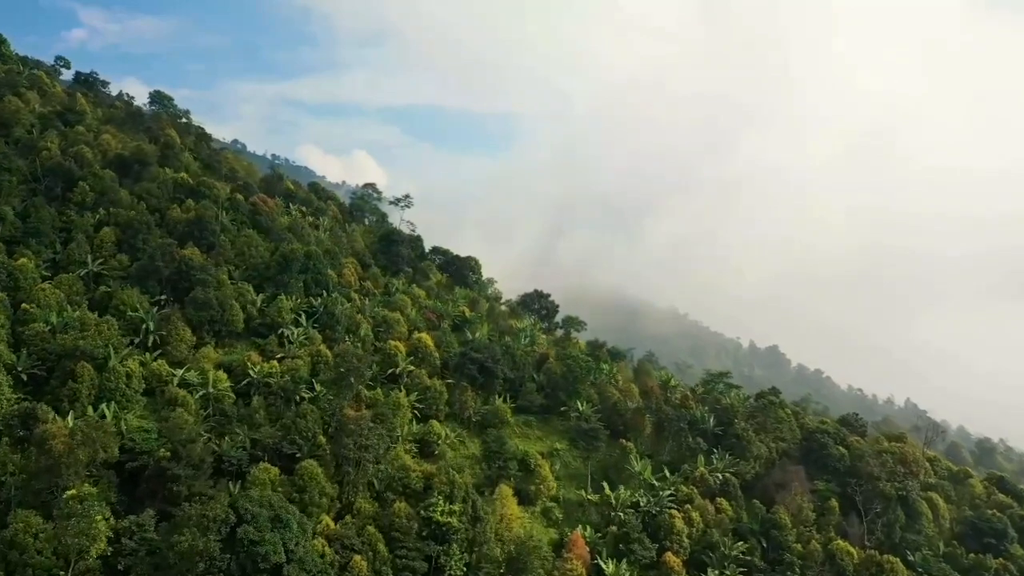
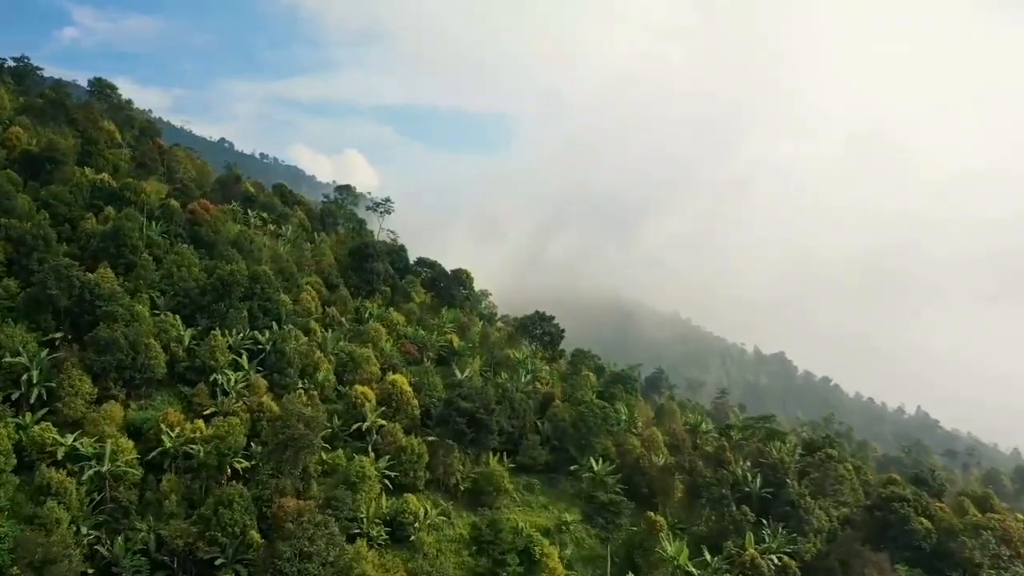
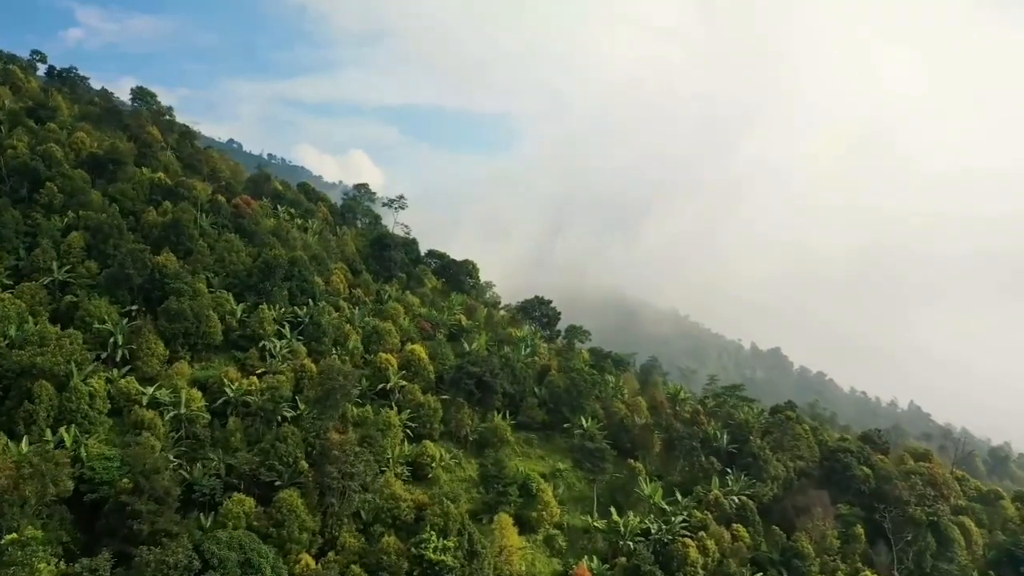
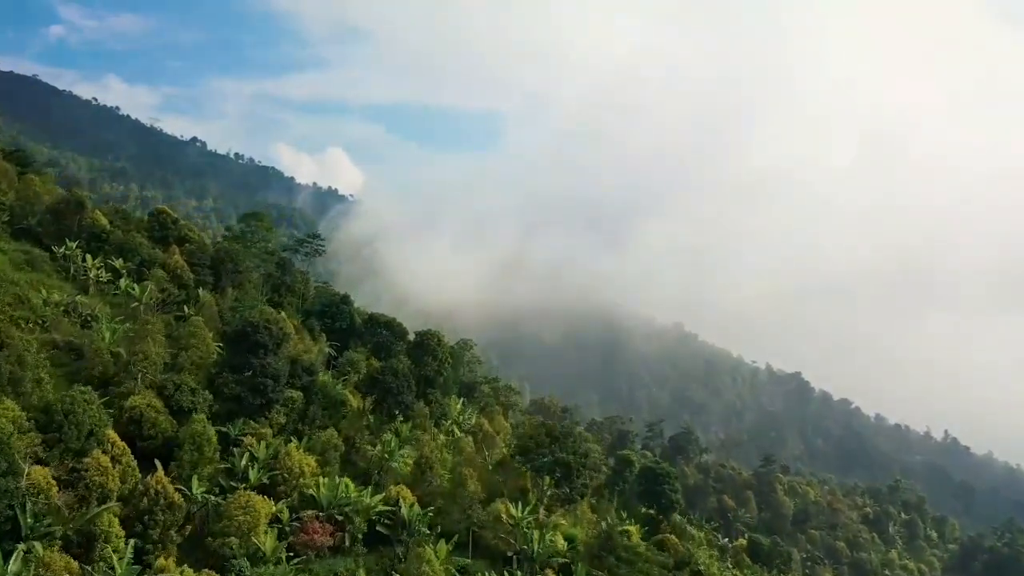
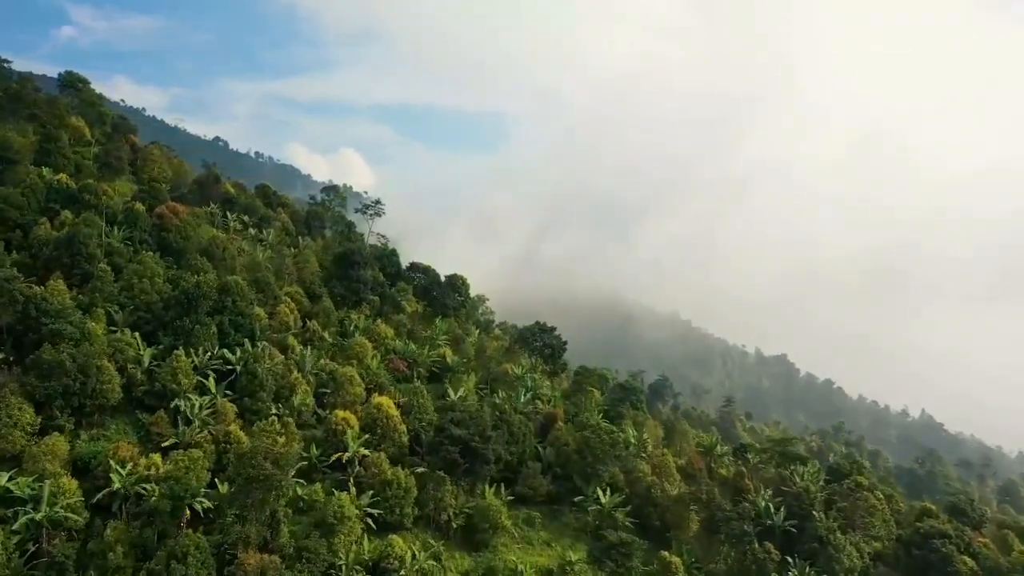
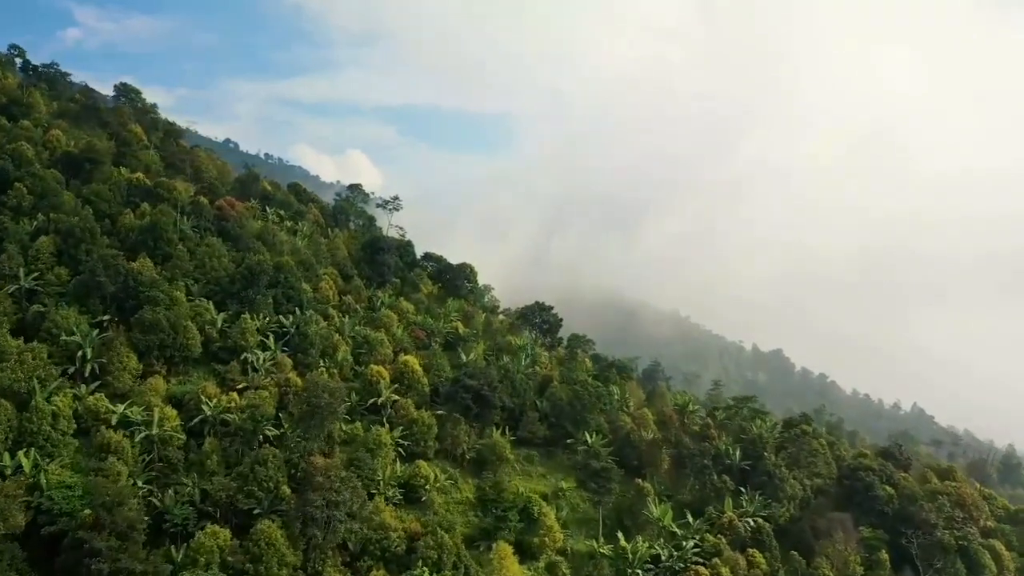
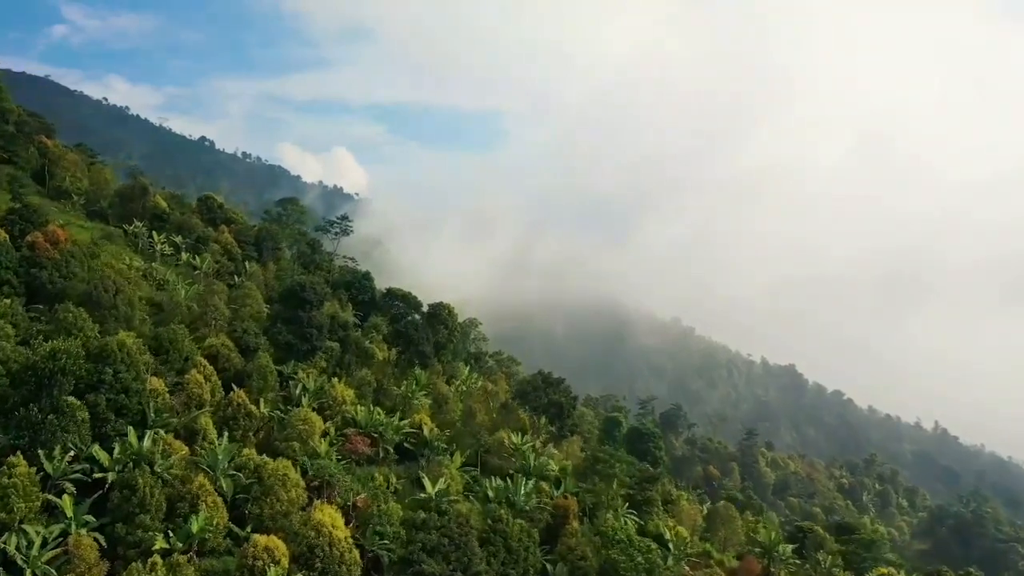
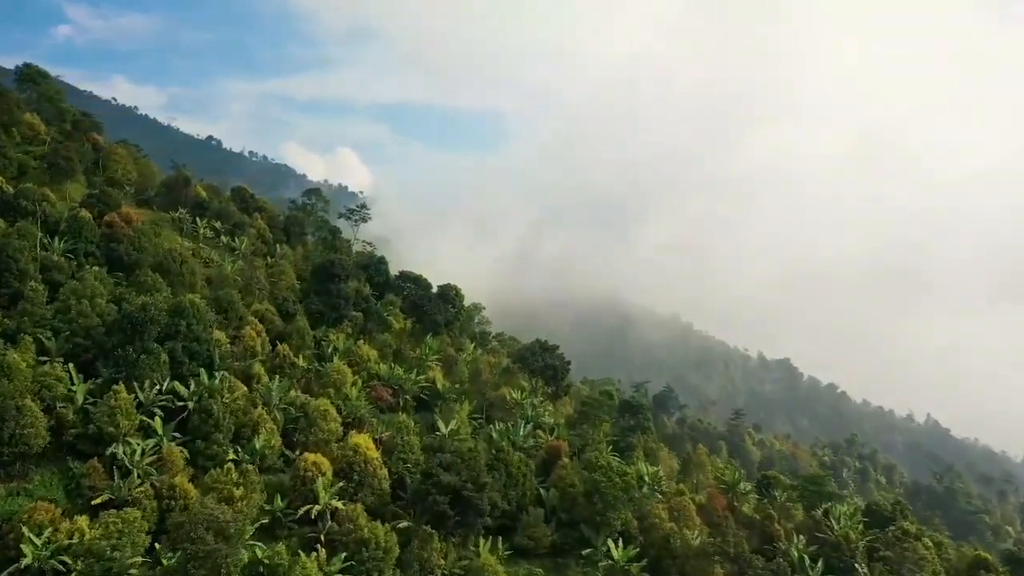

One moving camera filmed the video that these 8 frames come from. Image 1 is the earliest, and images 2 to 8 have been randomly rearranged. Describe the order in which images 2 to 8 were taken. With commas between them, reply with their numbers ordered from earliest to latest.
3, 6, 2, 5, 8, 7, 4
